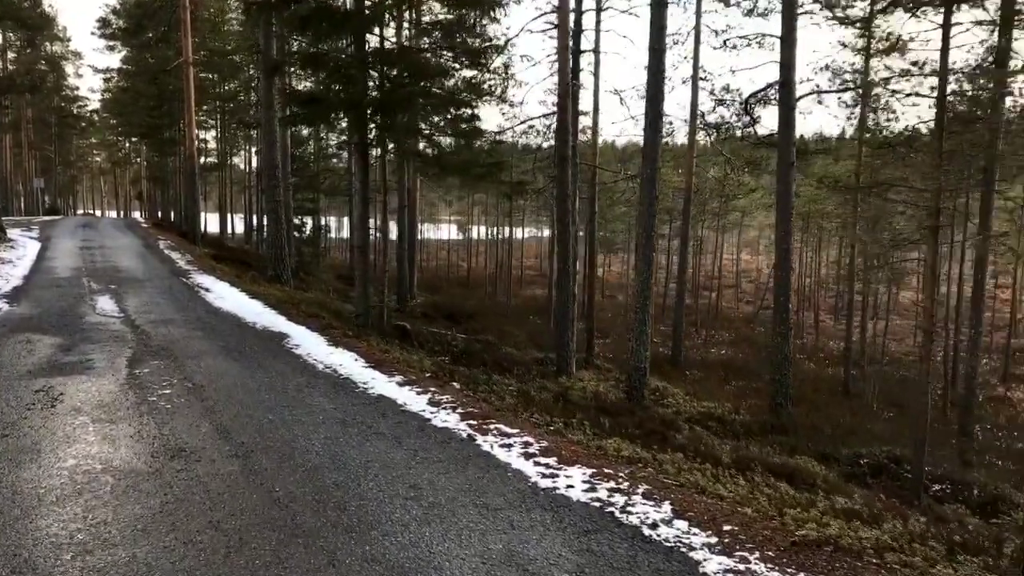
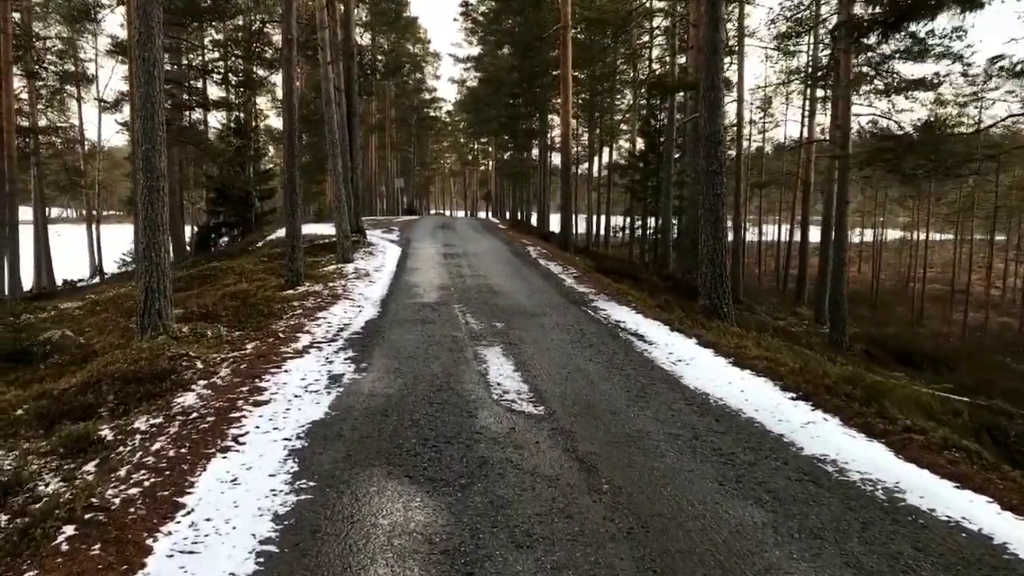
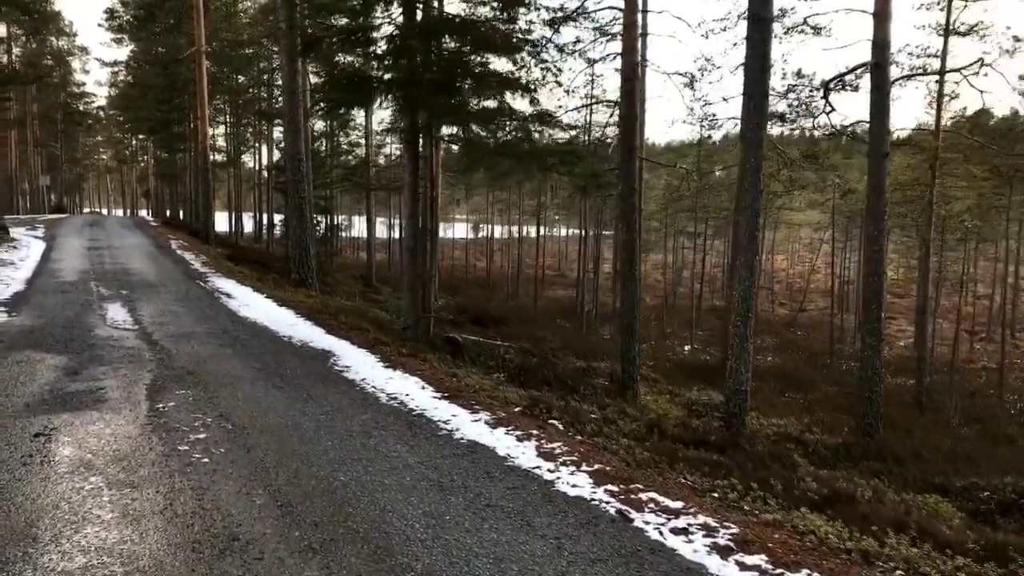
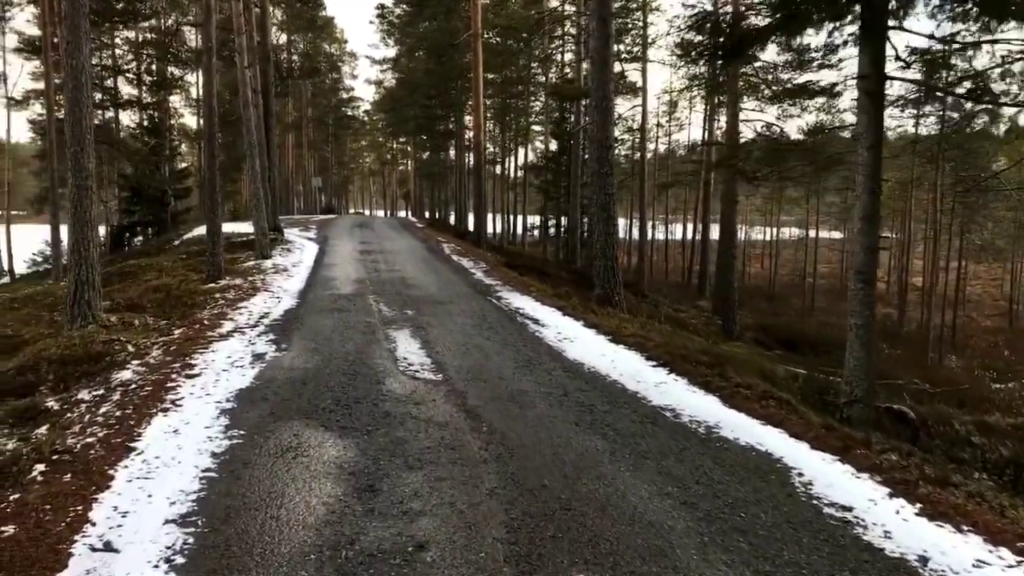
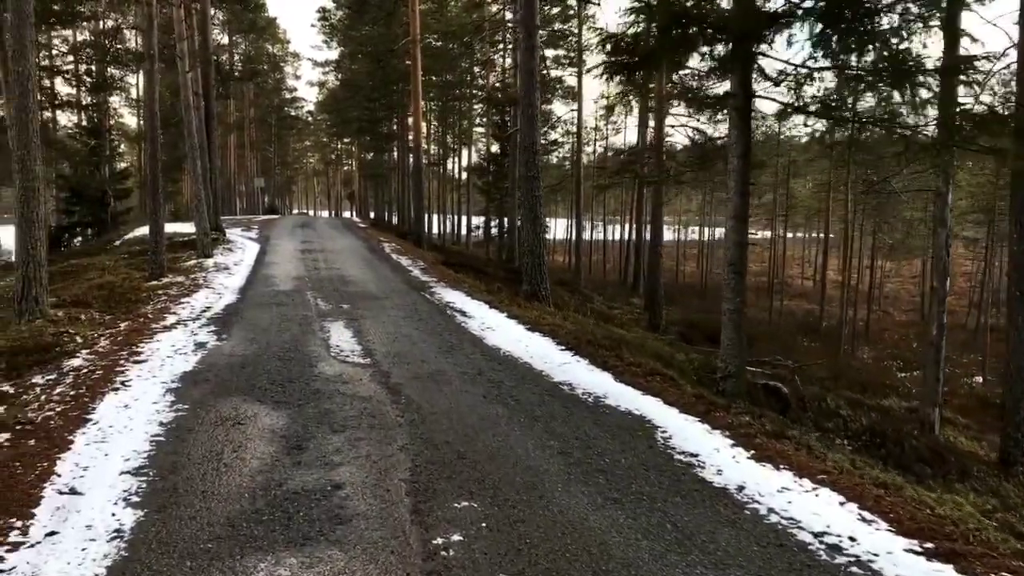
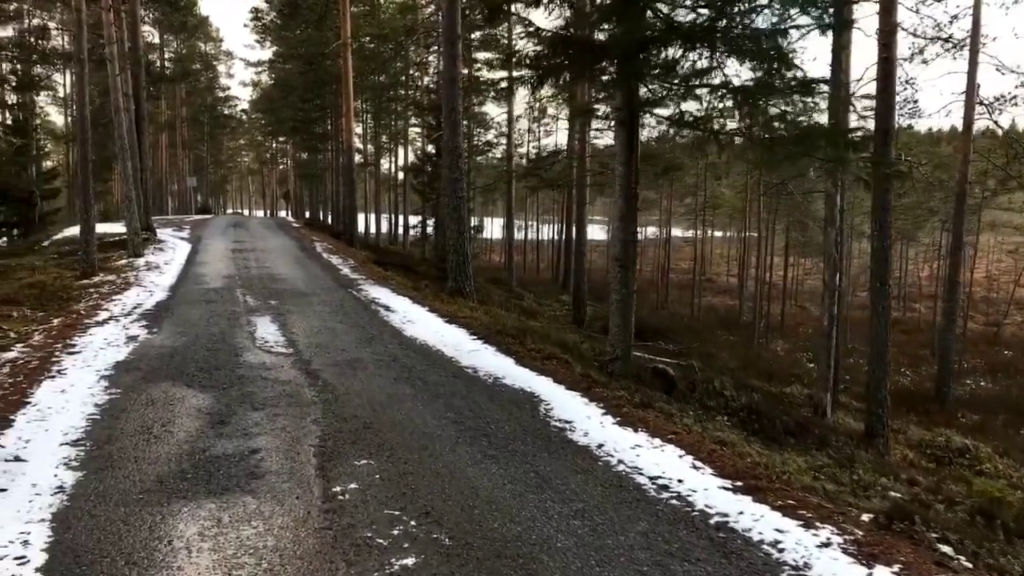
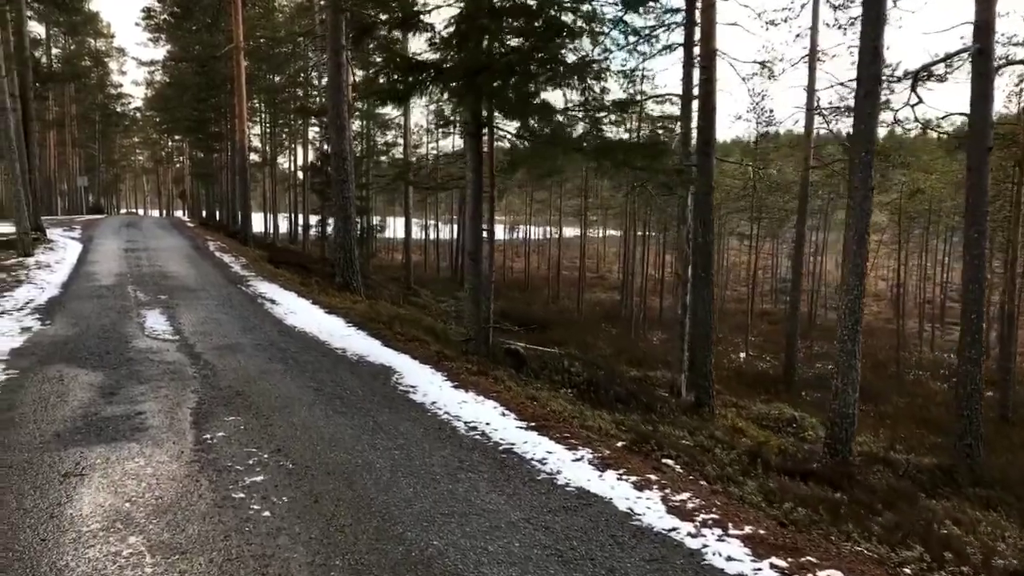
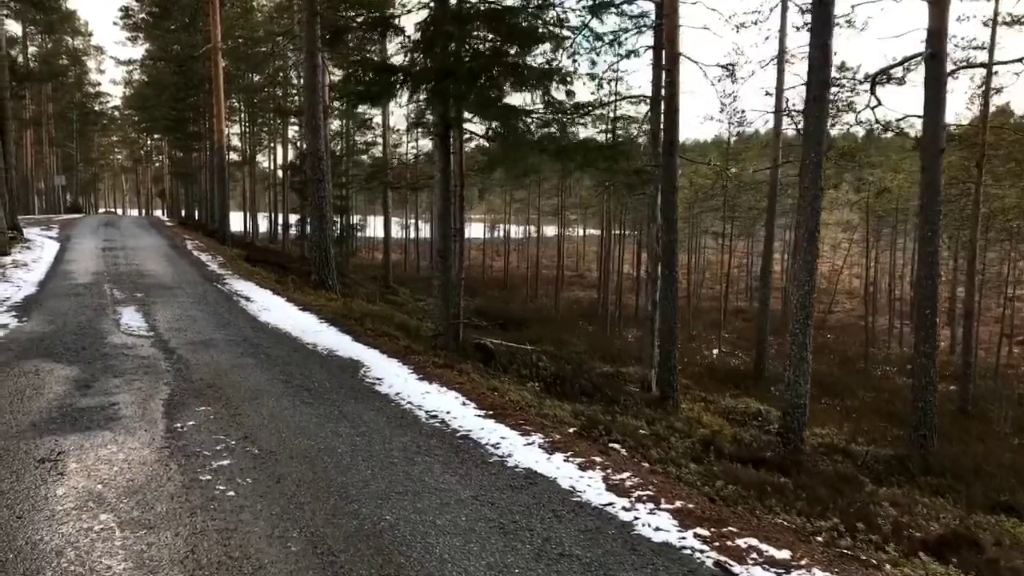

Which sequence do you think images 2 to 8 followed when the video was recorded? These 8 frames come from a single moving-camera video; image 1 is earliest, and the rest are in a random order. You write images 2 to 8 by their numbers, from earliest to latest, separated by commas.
3, 8, 7, 6, 5, 4, 2
